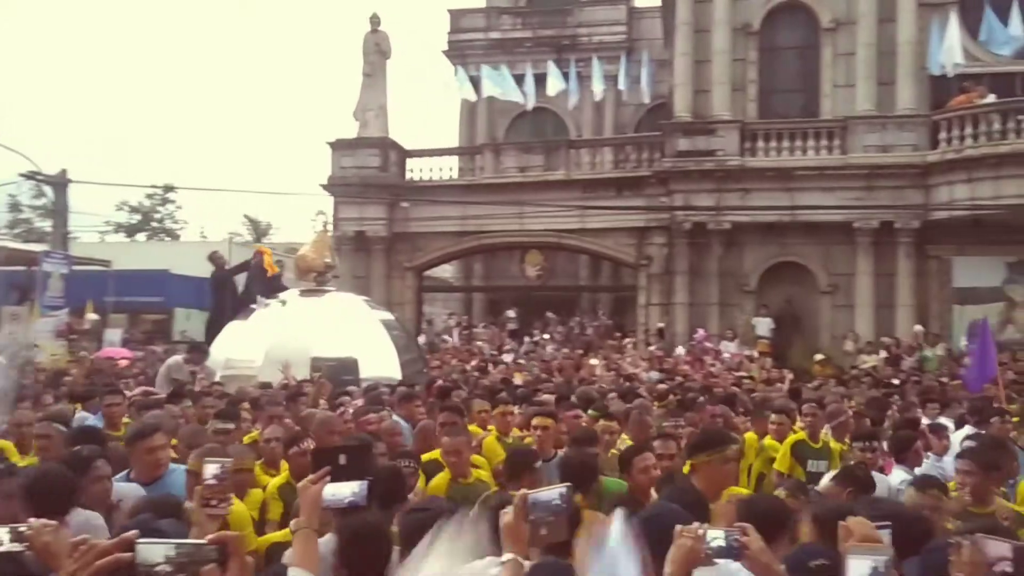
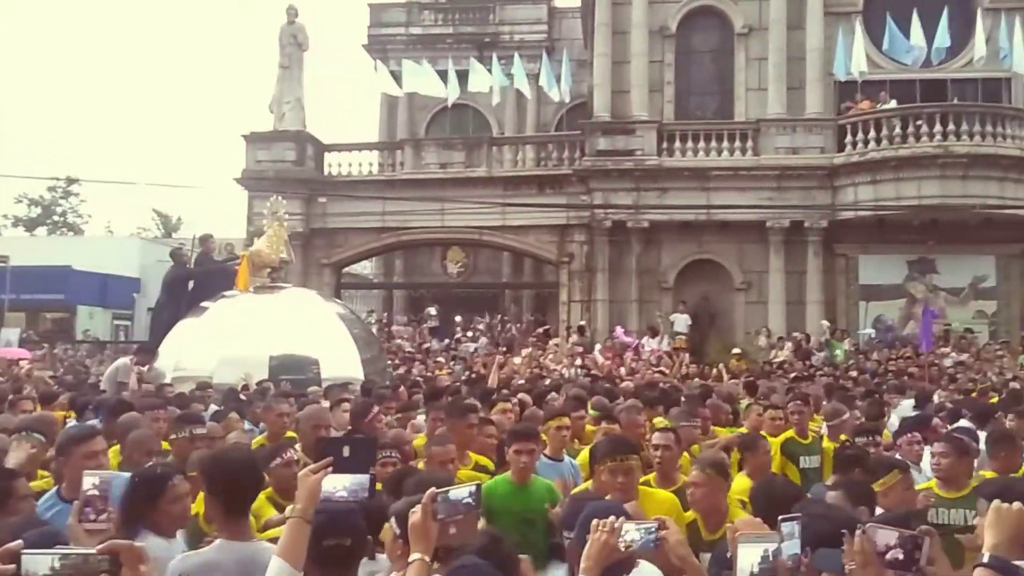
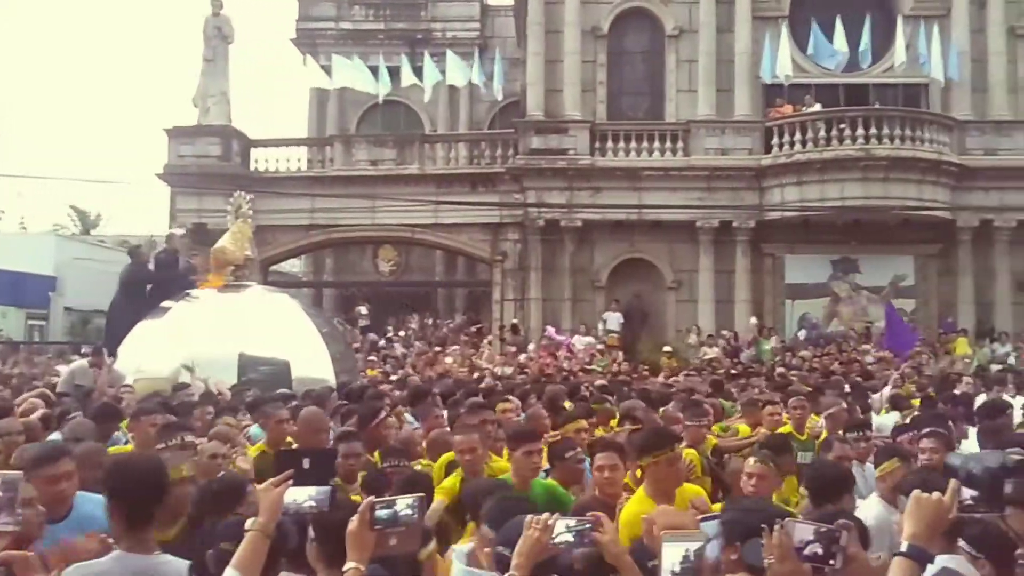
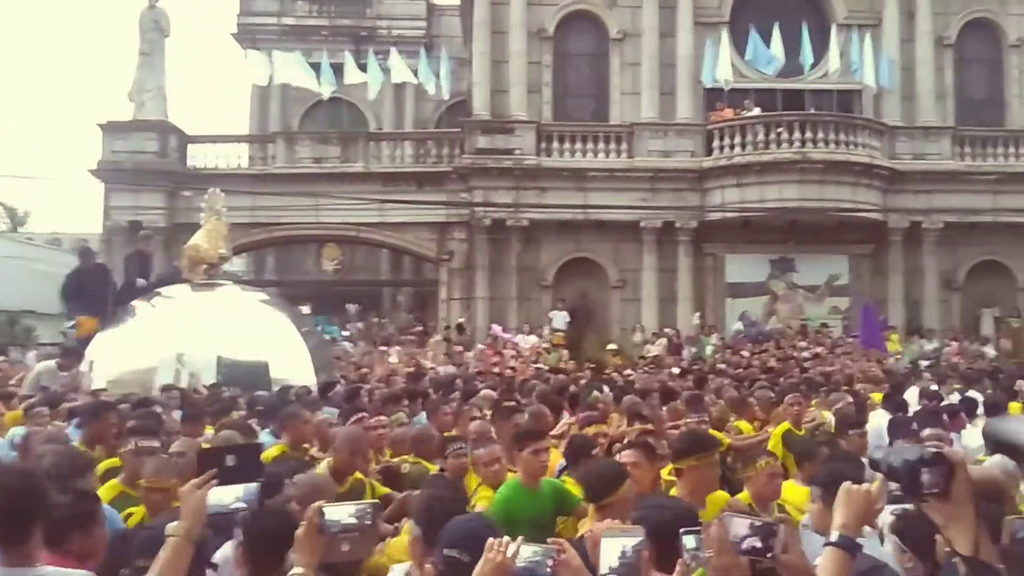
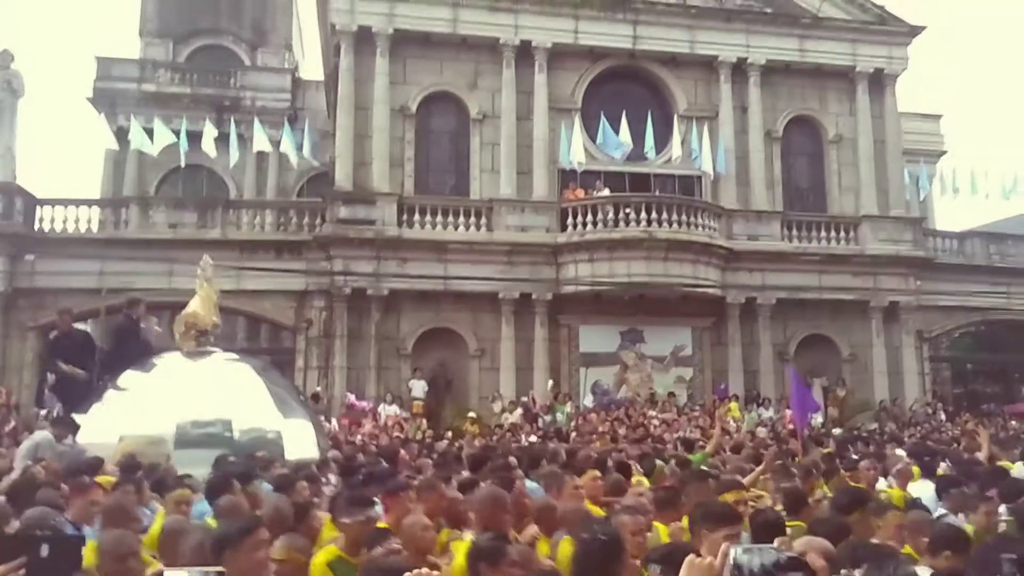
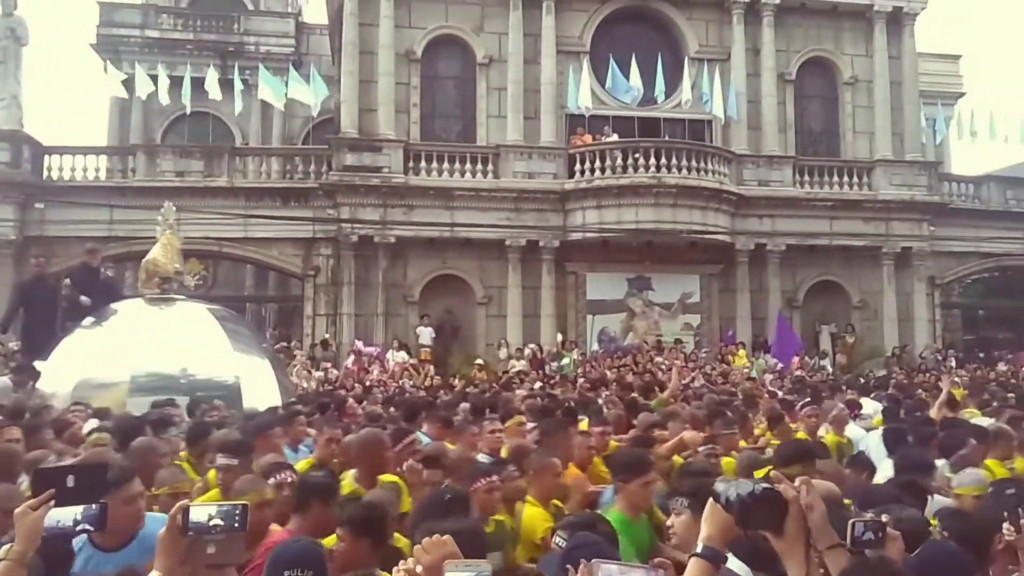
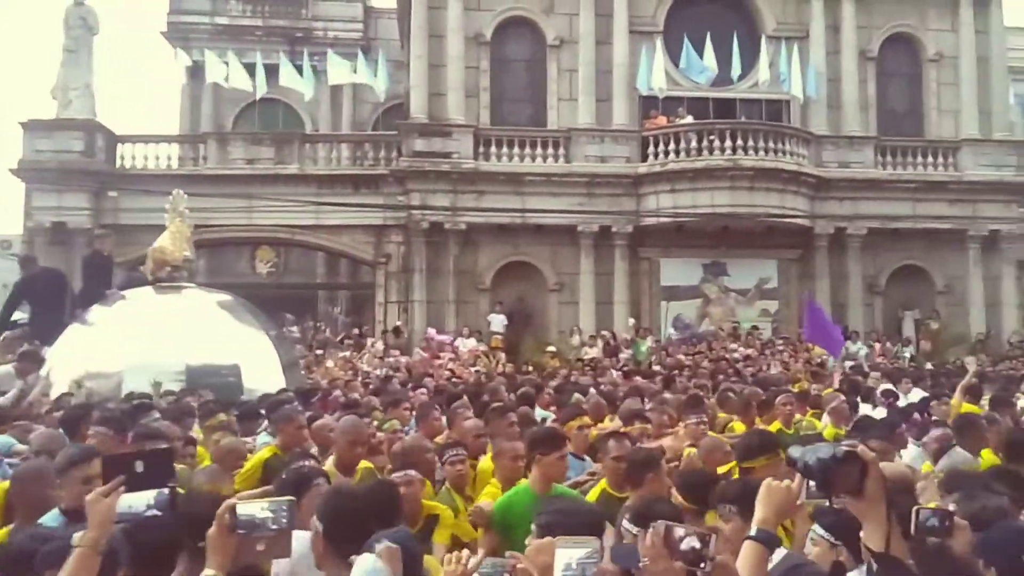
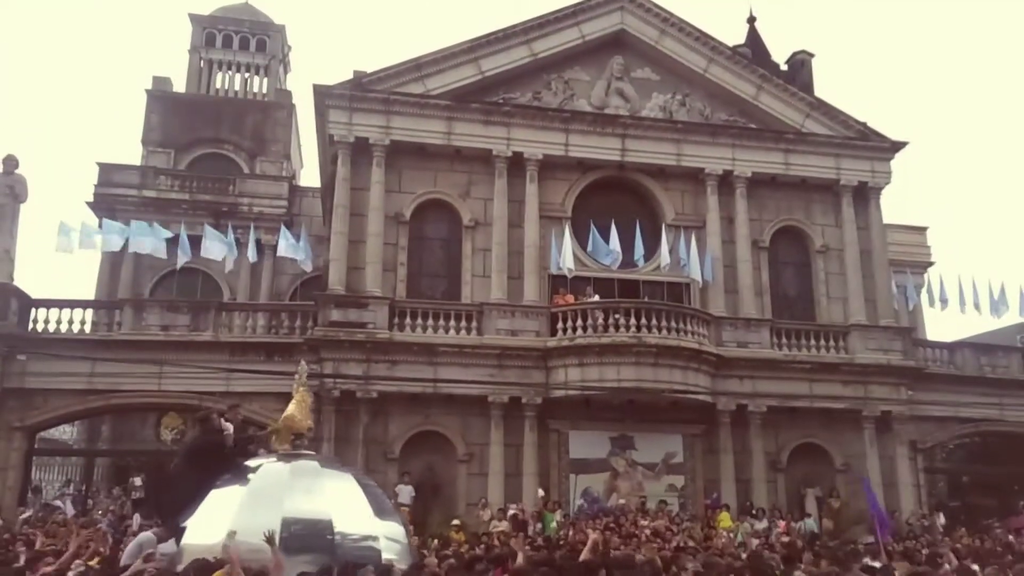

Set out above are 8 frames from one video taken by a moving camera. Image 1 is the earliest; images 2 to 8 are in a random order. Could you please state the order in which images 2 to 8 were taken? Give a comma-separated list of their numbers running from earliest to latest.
2, 3, 4, 7, 6, 5, 8
